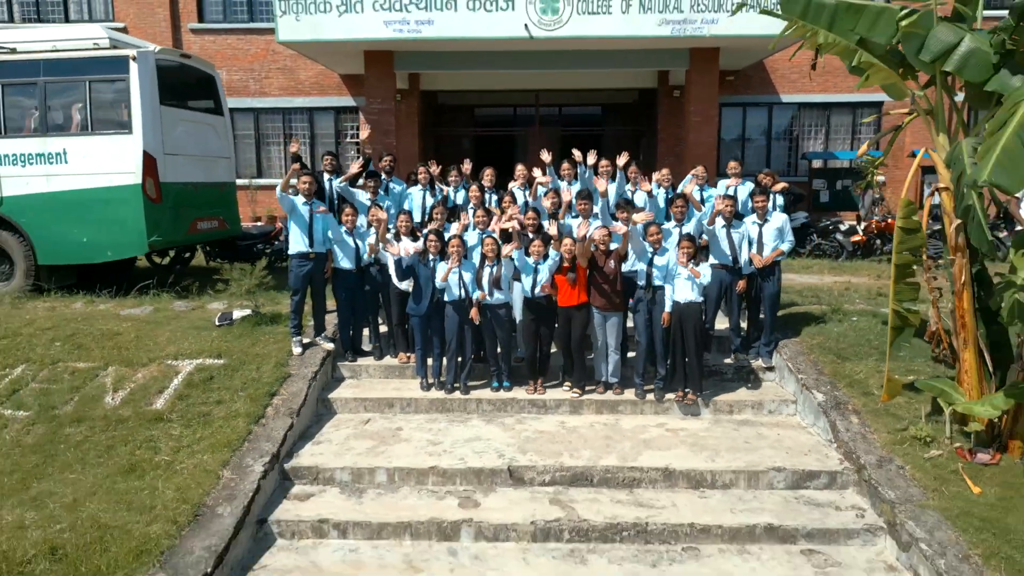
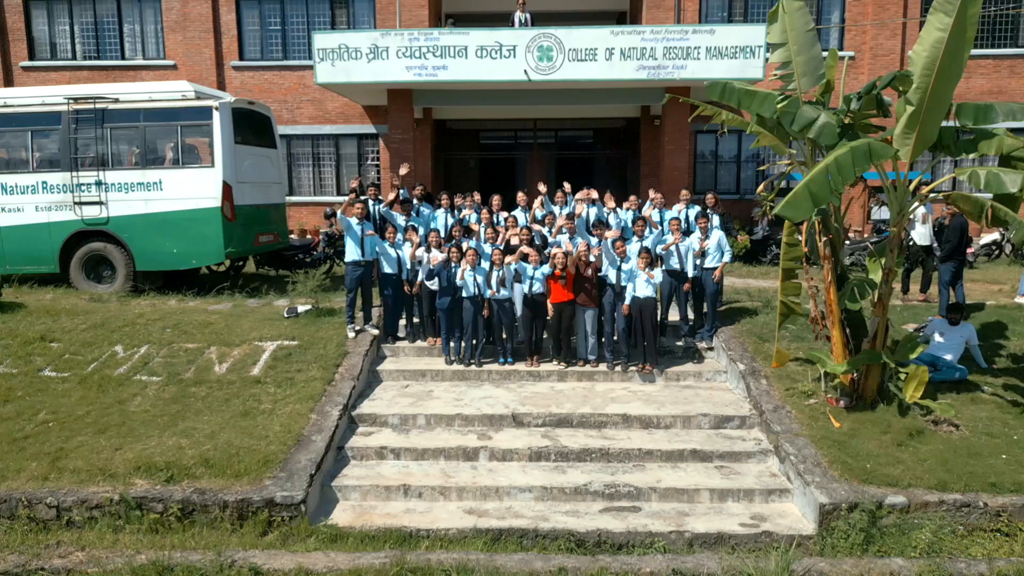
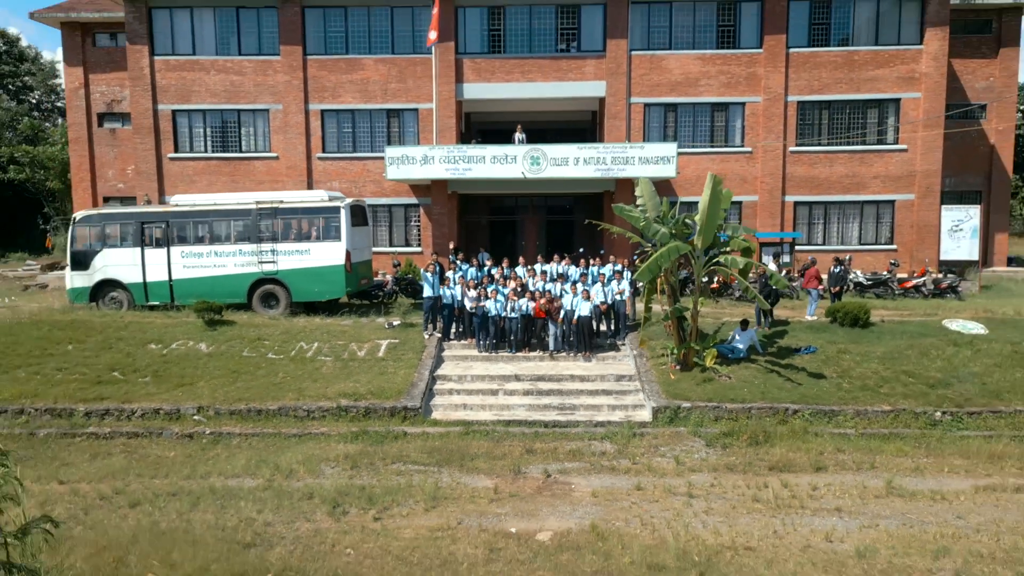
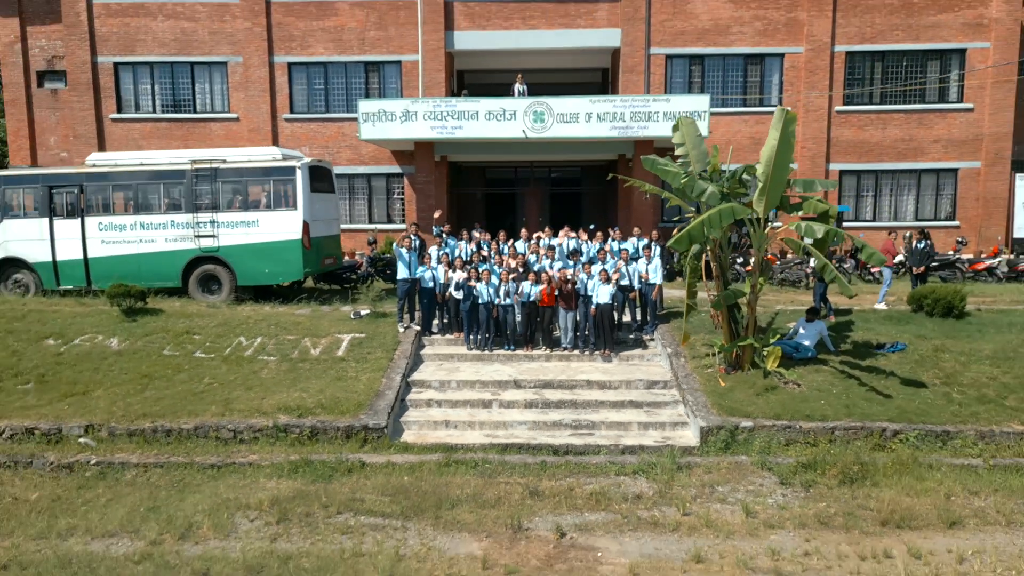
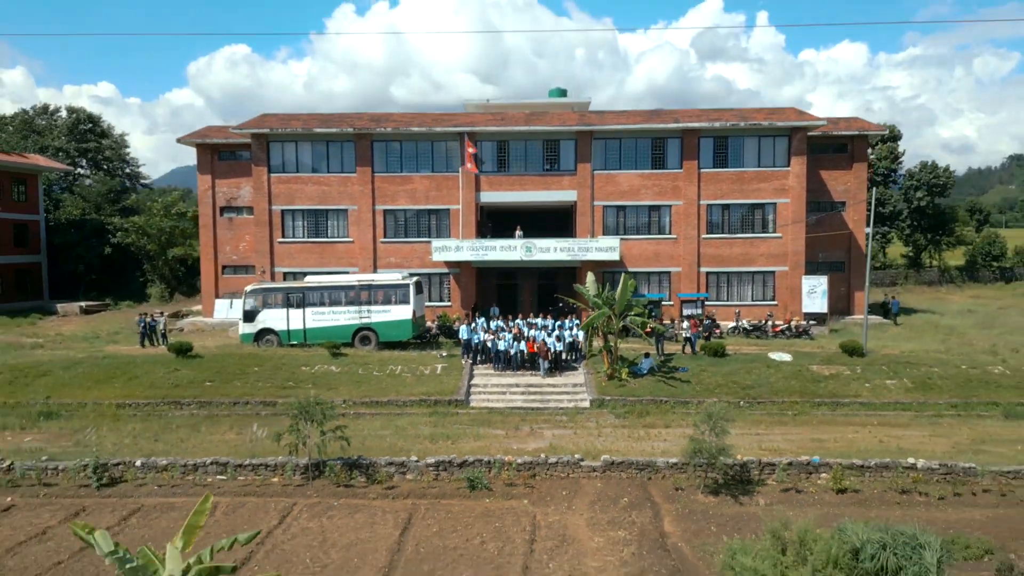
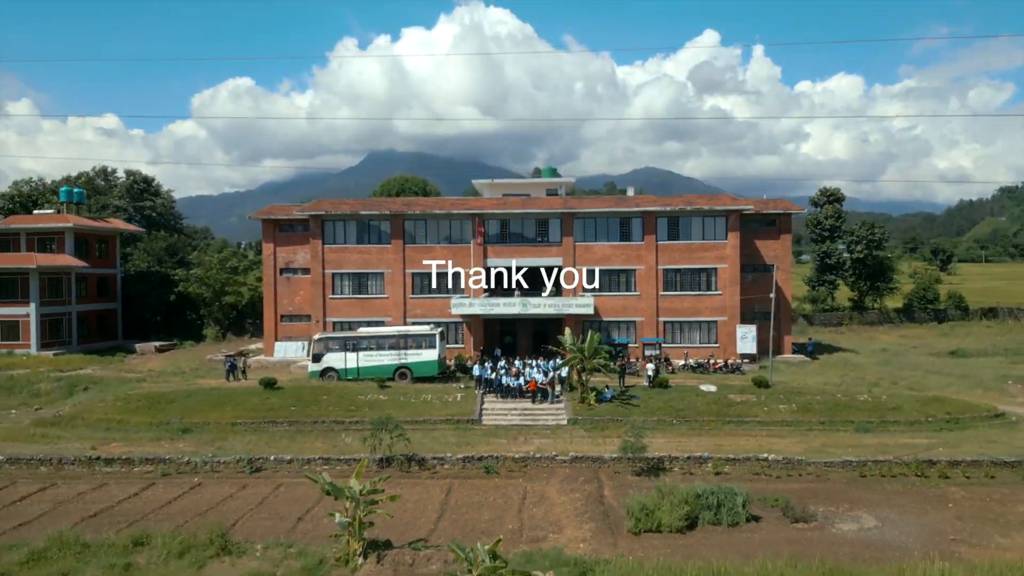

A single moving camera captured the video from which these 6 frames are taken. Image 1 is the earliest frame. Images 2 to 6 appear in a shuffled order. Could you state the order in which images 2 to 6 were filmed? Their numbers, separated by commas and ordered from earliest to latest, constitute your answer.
2, 4, 3, 5, 6
